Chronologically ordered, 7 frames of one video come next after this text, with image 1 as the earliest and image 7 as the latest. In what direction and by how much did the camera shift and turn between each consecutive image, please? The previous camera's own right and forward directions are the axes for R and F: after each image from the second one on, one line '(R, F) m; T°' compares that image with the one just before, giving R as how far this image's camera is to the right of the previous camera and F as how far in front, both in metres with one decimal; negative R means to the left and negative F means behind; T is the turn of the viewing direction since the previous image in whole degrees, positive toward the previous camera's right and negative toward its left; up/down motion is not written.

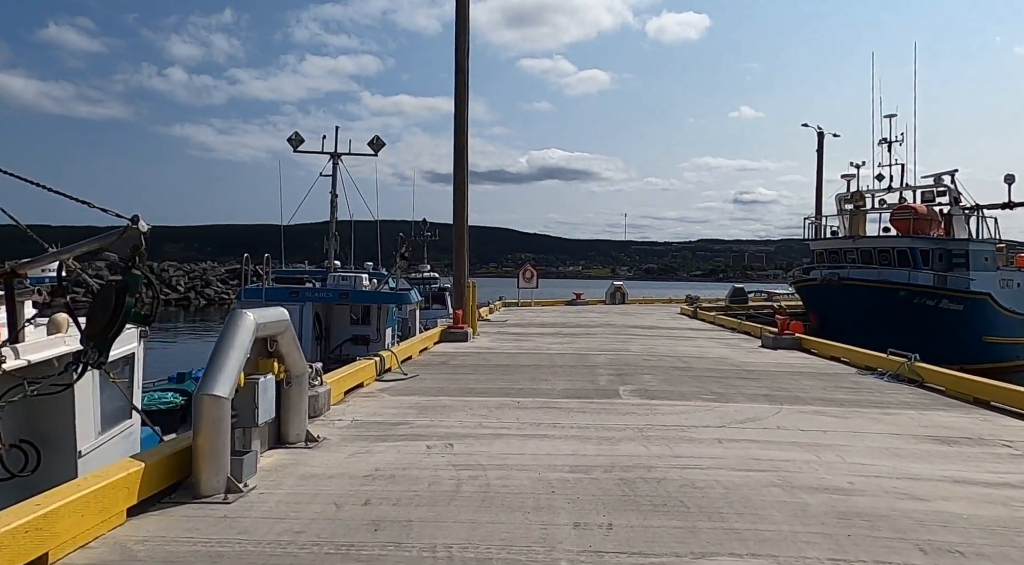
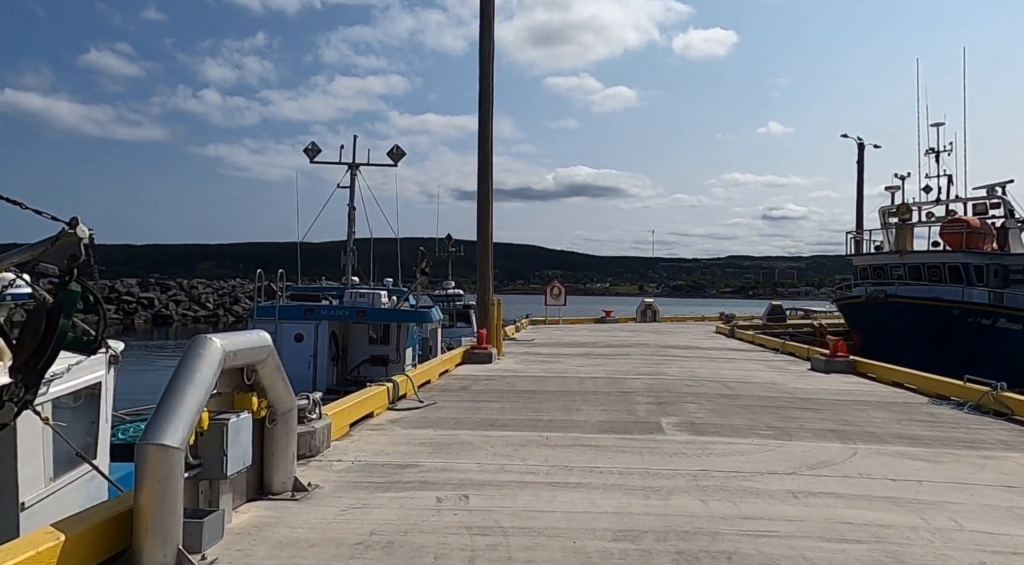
(0.0, +1.1) m; -2°
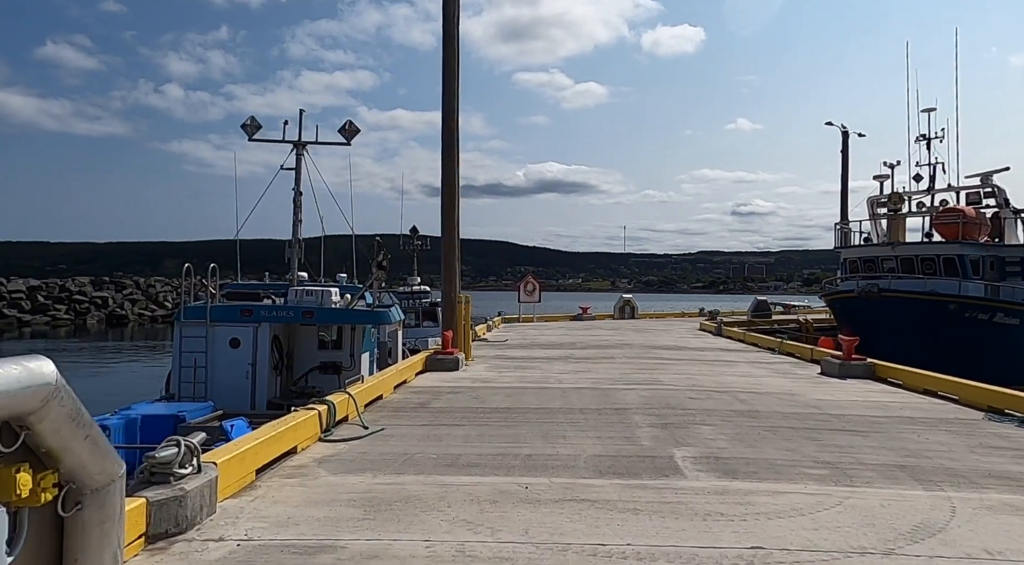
(0.0, +2.0) m; +2°
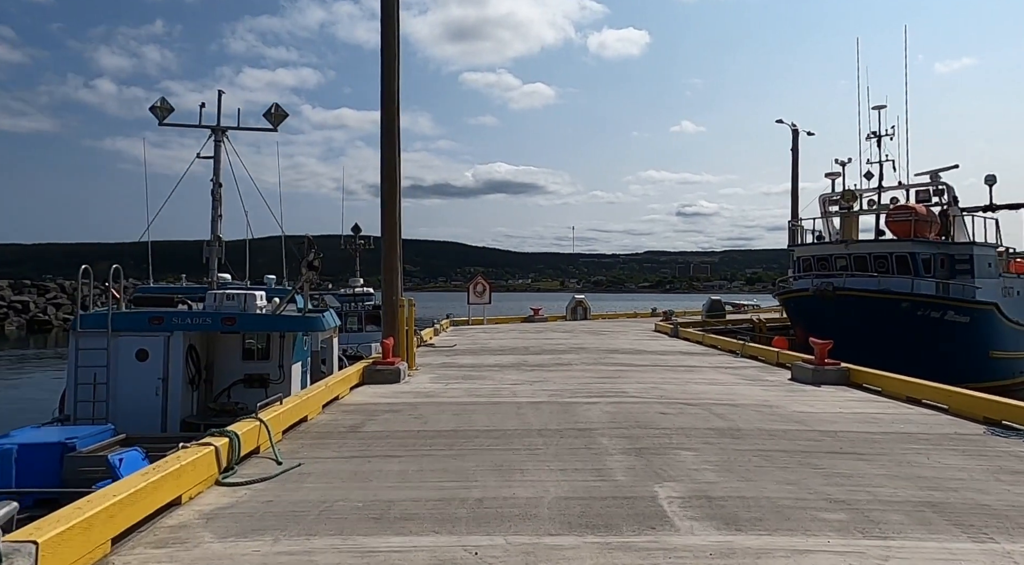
(0.0, +1.2) m; +4°
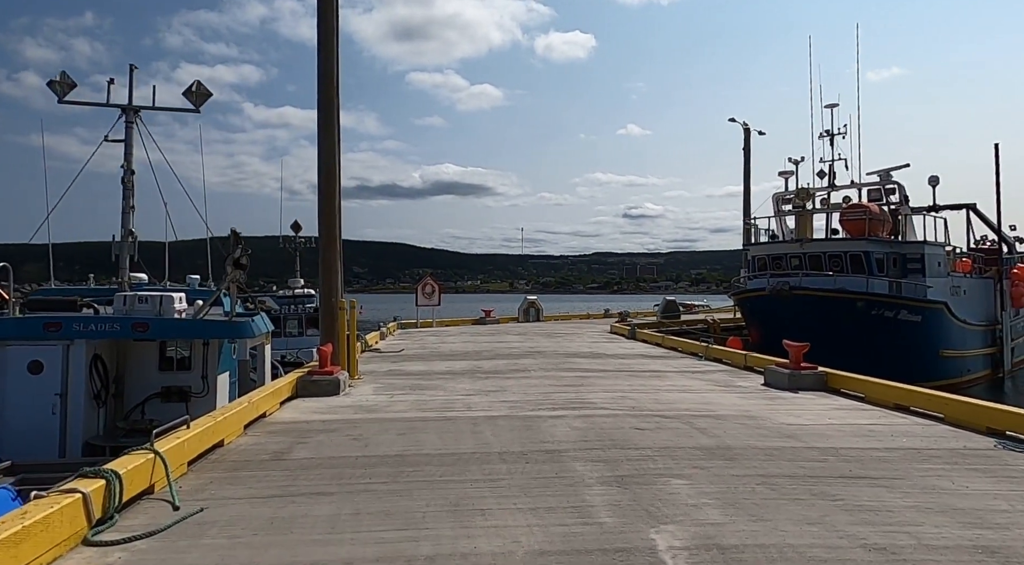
(-0.1, +1.1) m; +4°
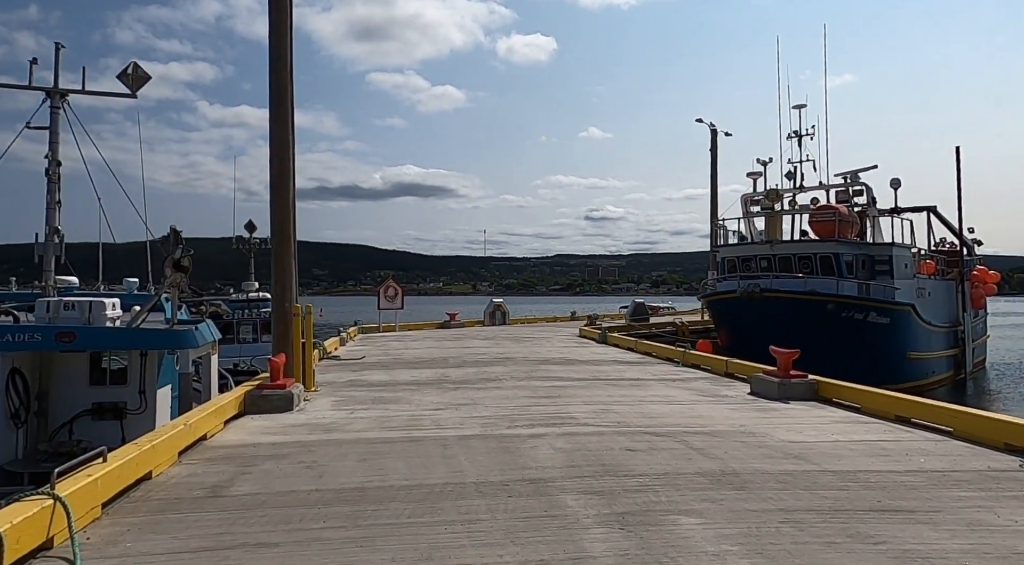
(-0.1, +0.9) m; +3°
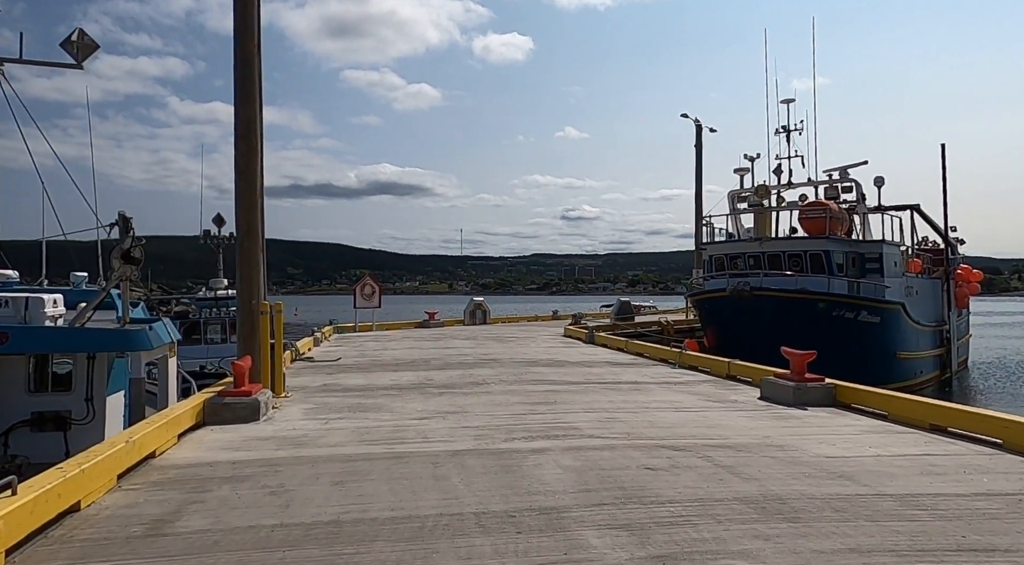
(-0.2, +1.0) m; +2°
